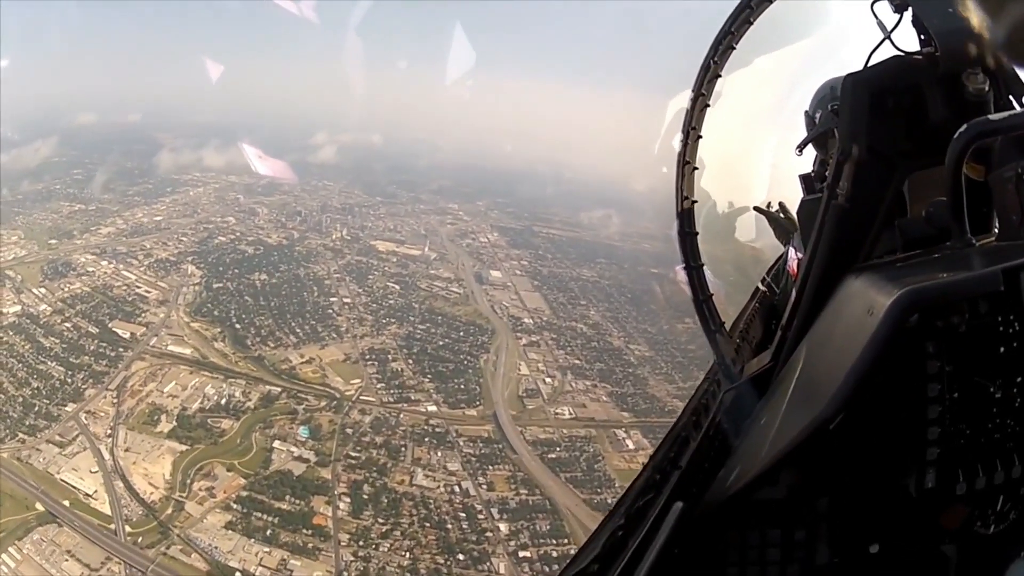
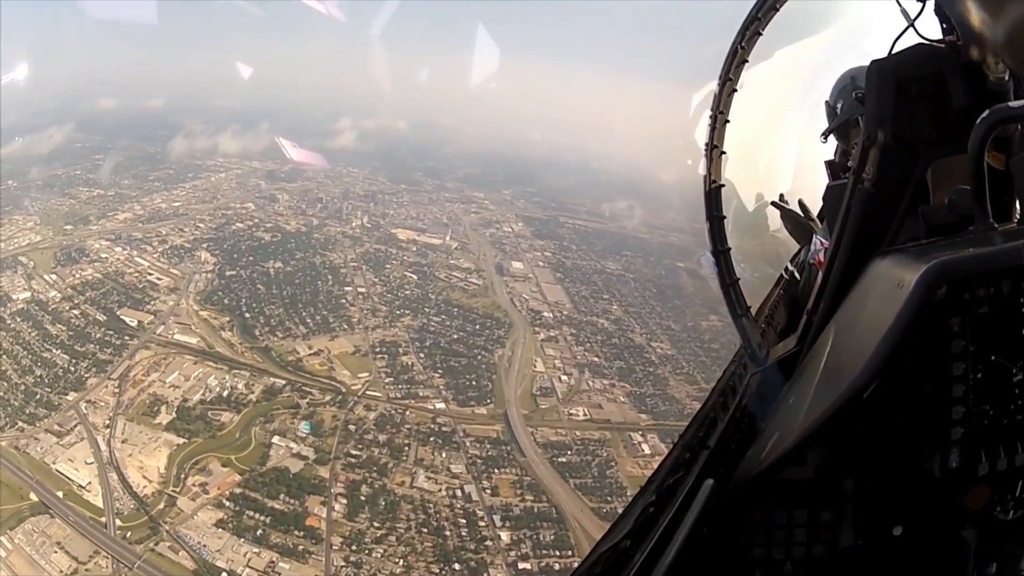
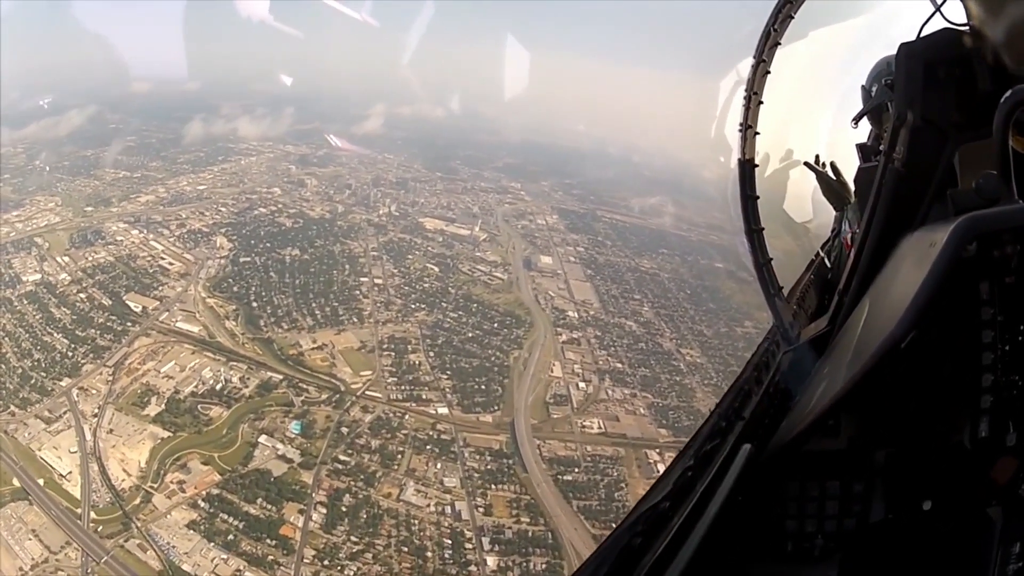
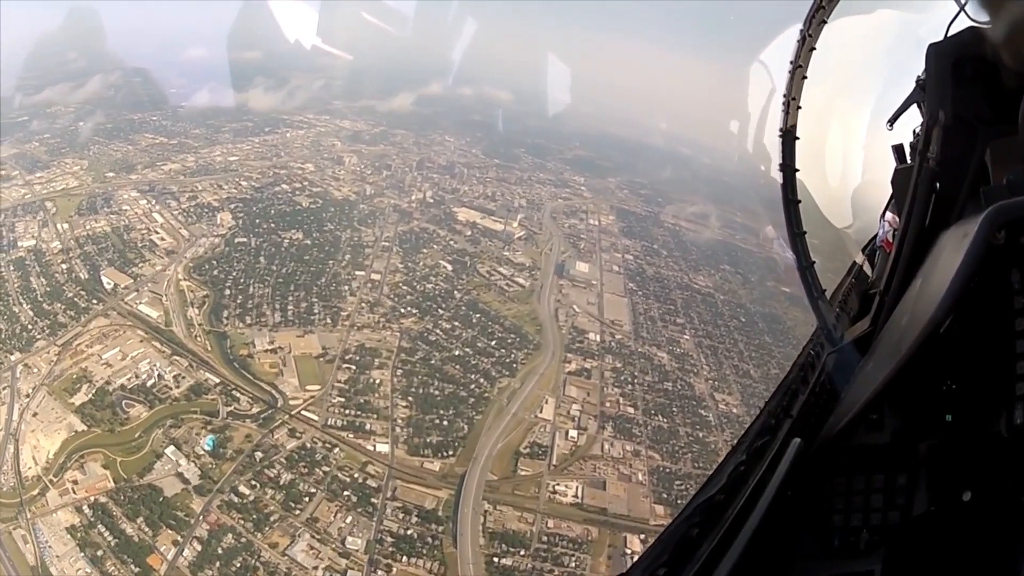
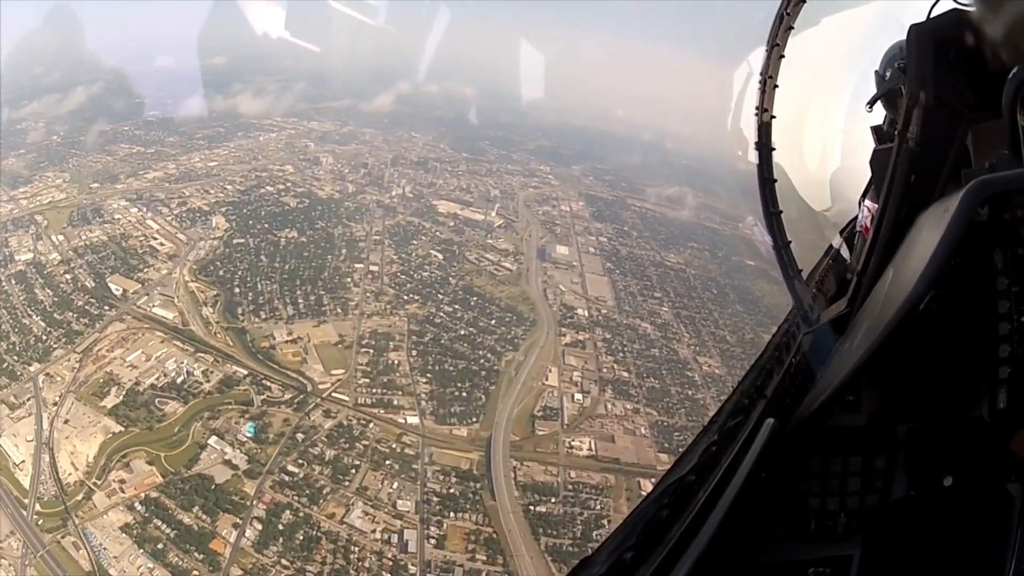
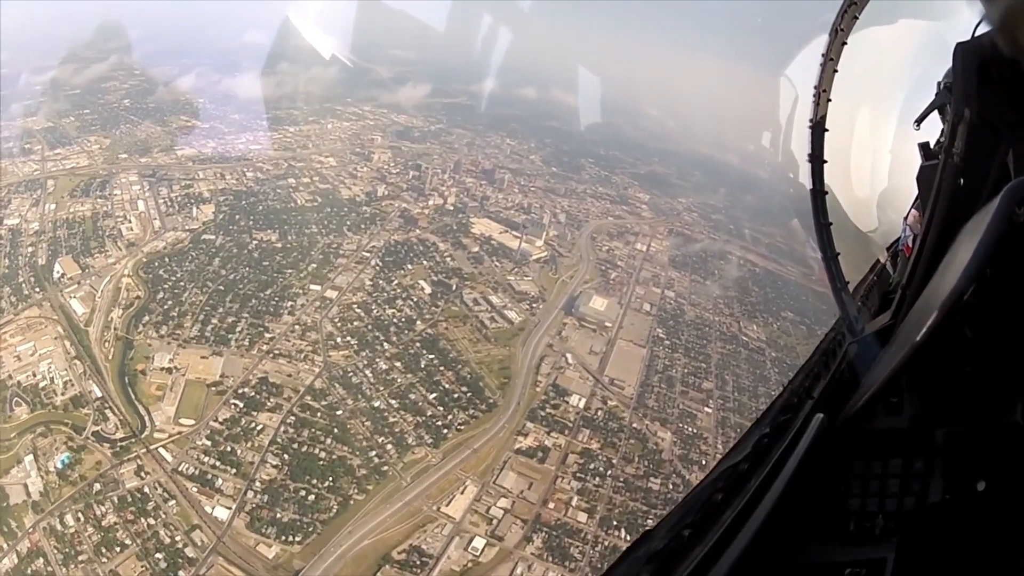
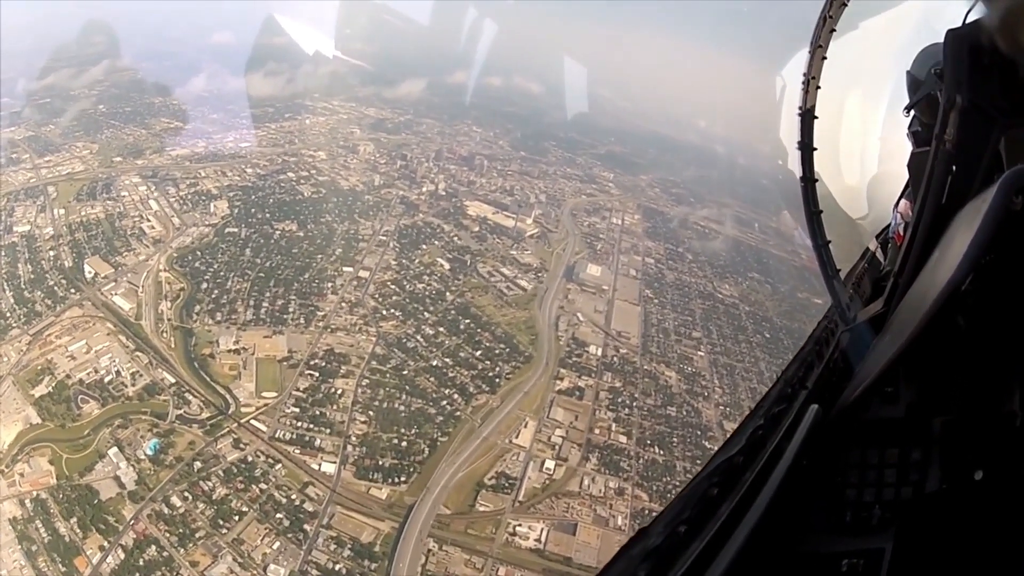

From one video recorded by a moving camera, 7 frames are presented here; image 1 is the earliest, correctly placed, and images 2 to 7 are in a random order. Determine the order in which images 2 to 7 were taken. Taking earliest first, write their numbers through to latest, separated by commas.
2, 3, 5, 4, 7, 6
